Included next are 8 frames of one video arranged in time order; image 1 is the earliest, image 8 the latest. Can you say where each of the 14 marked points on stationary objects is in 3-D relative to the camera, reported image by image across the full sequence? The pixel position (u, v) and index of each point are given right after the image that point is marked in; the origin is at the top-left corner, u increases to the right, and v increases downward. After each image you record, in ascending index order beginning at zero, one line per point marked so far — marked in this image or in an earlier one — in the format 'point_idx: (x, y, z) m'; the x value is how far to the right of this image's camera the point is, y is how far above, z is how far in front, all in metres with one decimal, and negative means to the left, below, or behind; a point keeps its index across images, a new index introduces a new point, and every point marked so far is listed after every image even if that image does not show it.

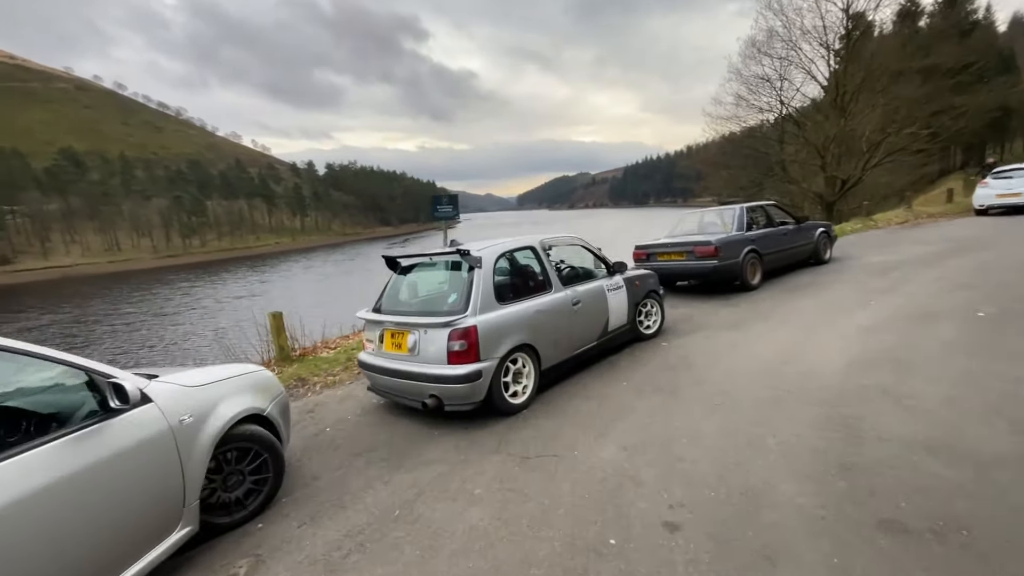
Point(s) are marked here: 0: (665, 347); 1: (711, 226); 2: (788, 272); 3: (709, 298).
0: (+2.0, -0.8, +6.3) m
1: (+4.0, +1.2, +9.6) m
2: (+5.9, +0.3, +10.3) m
3: (+3.6, -0.2, +8.8) m
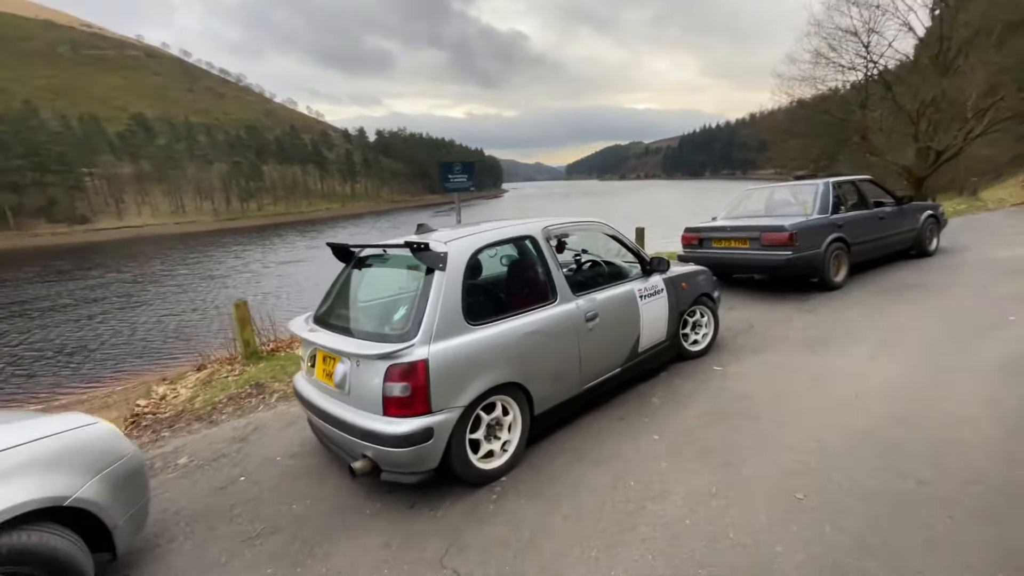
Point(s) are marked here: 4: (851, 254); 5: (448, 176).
0: (+2.0, -0.8, +4.7) m
1: (+4.4, +1.3, +7.7) m
2: (+6.3, +0.4, +8.2) m
3: (+3.8, -0.2, +7.0) m
4: (+5.2, +0.5, +7.3) m
5: (-1.2, +2.0, +8.6) m
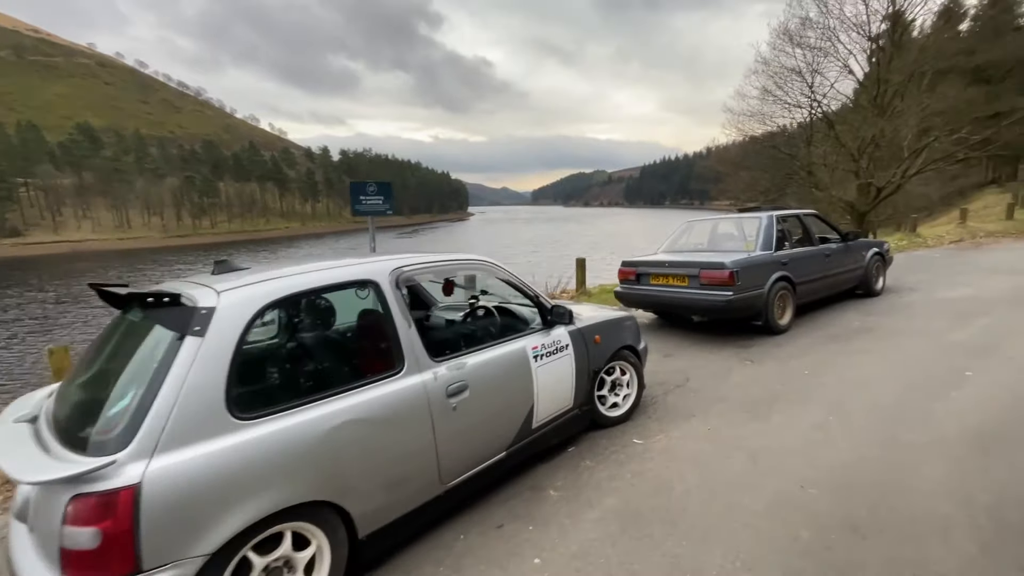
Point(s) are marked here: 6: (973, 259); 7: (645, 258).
0: (+1.0, -1.3, +3.7) m
1: (+3.2, +0.7, +7.0) m
2: (+5.0, -0.3, +7.7) m
3: (+2.6, -0.7, +6.2) m
4: (+4.0, -0.1, +6.7) m
5: (-2.5, +1.4, +7.6) m
6: (+11.1, +0.7, +11.4) m
7: (+2.0, +0.4, +7.2) m
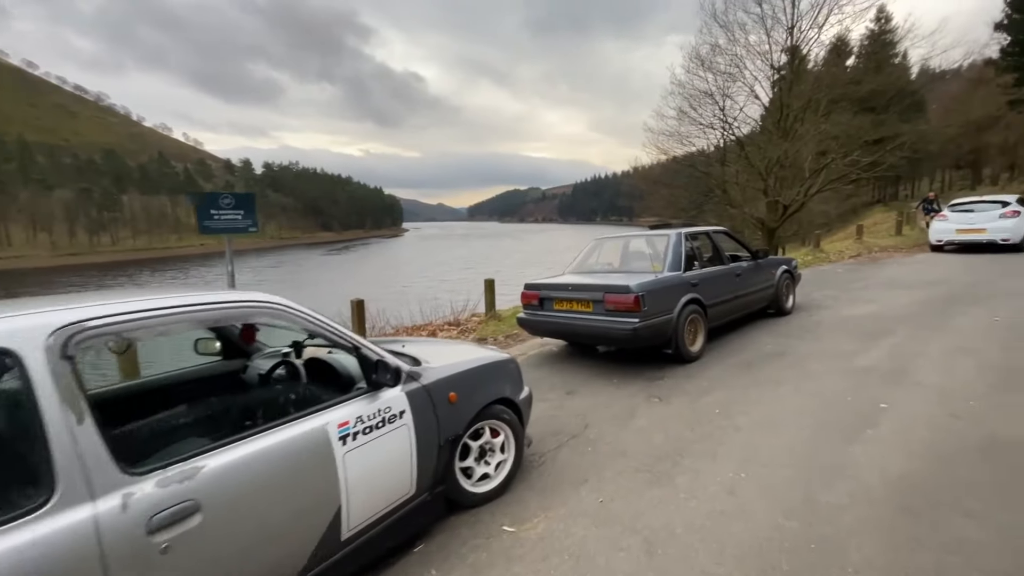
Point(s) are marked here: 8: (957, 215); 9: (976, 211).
0: (0.0, -1.5, +2.8) m
1: (+1.7, +0.4, +6.4) m
2: (+3.4, -0.6, +7.3) m
3: (+1.3, -1.0, +5.5) m
4: (+2.5, -0.4, +6.2) m
5: (-4.0, +1.0, +6.3) m
6: (+8.9, +0.4, +11.8) m
7: (+0.5, +0.1, +6.4) m
8: (+13.8, +2.2, +14.7) m
9: (+14.1, +2.4, +14.5) m
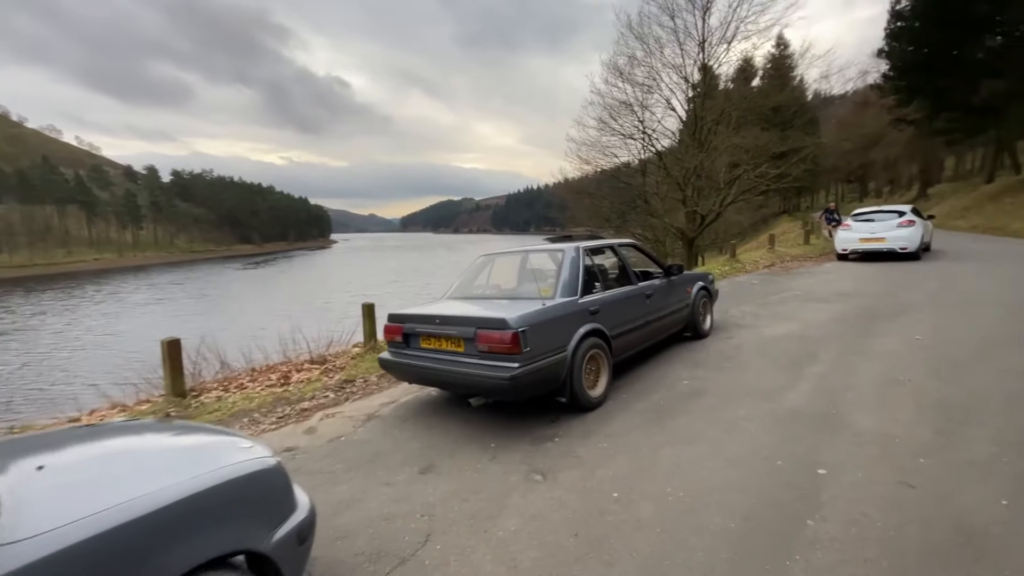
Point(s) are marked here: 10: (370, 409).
0: (-1.0, -1.8, +1.4) m
1: (+0.1, 0.0, +5.2) m
2: (+1.8, -0.9, +6.2) m
3: (-0.1, -1.3, +4.2) m
4: (+1.0, -0.7, +5.0) m
5: (-5.5, +0.6, +4.3) m
6: (+6.6, +0.1, +11.5) m
7: (-1.0, -0.2, +5.0) m
8: (+11.0, +2.0, +15.0) m
9: (+11.4, +2.1, +14.9) m
10: (-1.6, -1.4, +5.3) m
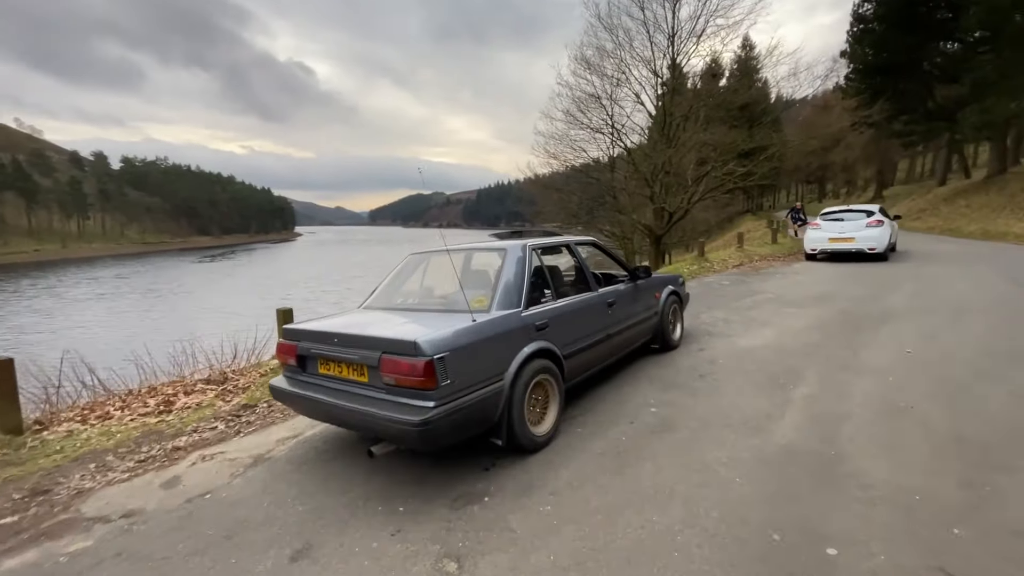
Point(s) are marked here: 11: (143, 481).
0: (-1.4, -1.9, +0.3) m
1: (-0.5, 0.0, +4.2) m
2: (+1.1, -1.0, +5.3) m
3: (-0.7, -1.4, +3.2) m
4: (+0.4, -0.7, +4.1) m
5: (-6.0, +0.5, +2.9) m
6: (+5.6, +0.1, +10.8) m
7: (-1.6, -0.3, +3.9) m
8: (+9.7, +2.0, +14.7) m
9: (+10.1, +2.1, +14.5) m
10: (-2.2, -1.4, +4.2) m
11: (-2.9, -1.5, +3.8) m
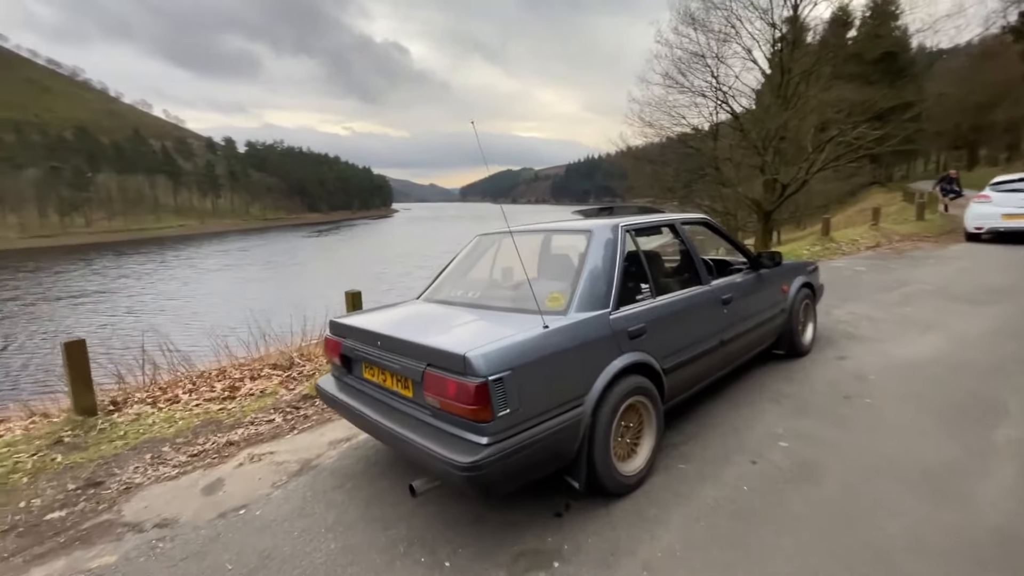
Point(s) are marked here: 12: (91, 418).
0: (-1.5, -2.0, -0.2) m
1: (+0.1, 0.0, +3.4) m
2: (+1.9, -0.9, +4.3) m
3: (-0.2, -1.4, +2.5) m
4: (+1.0, -0.7, +3.1) m
5: (-5.5, +0.7, +3.1) m
6: (+7.3, +0.3, +8.8) m
7: (-1.0, -0.2, +3.3) m
8: (+12.1, +2.3, +11.7) m
9: (+12.5, +2.4, +11.5) m
10: (-1.6, -1.3, +3.8) m
11: (-2.4, -1.4, +3.5) m
12: (-3.8, -1.2, +4.4) m
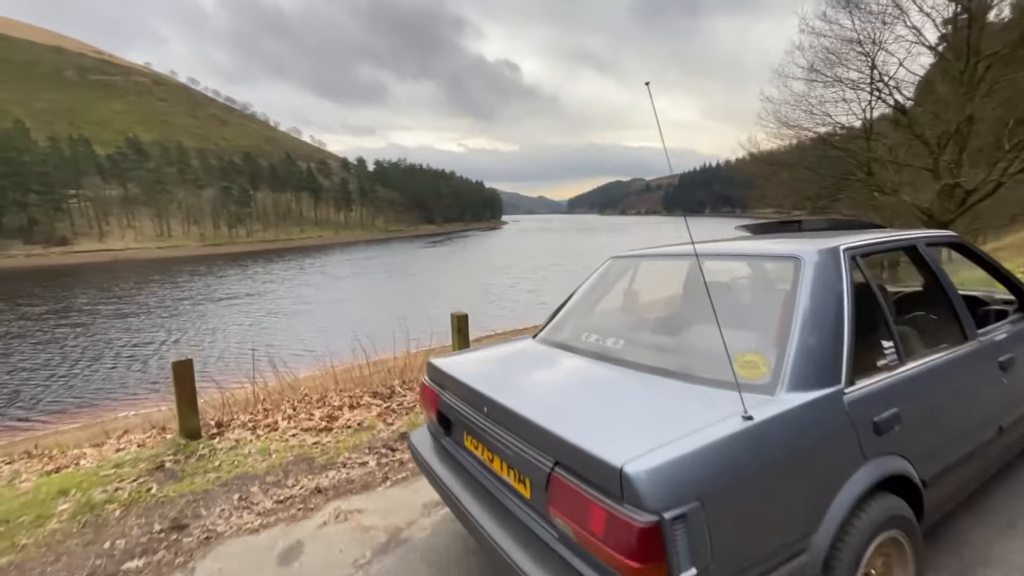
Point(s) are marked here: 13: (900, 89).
0: (-1.5, -2.1, -0.8) m
1: (+0.9, -0.2, +2.4) m
2: (+2.8, -1.2, +2.8) m
3: (+0.3, -1.6, +1.6) m
4: (+1.7, -1.0, +2.0) m
5: (-4.6, +0.6, +3.4) m
6: (+9.1, -0.3, +6.1) m
7: (-0.2, -0.4, +2.6) m
8: (+14.5, +1.5, +8.0) m
9: (+14.8, +1.6, +7.7) m
10: (-0.7, -1.5, +3.2) m
11: (-1.5, -1.6, +3.0) m
12: (-2.8, -1.3, +4.2) m
13: (+15.4, +8.1, +18.9) m
